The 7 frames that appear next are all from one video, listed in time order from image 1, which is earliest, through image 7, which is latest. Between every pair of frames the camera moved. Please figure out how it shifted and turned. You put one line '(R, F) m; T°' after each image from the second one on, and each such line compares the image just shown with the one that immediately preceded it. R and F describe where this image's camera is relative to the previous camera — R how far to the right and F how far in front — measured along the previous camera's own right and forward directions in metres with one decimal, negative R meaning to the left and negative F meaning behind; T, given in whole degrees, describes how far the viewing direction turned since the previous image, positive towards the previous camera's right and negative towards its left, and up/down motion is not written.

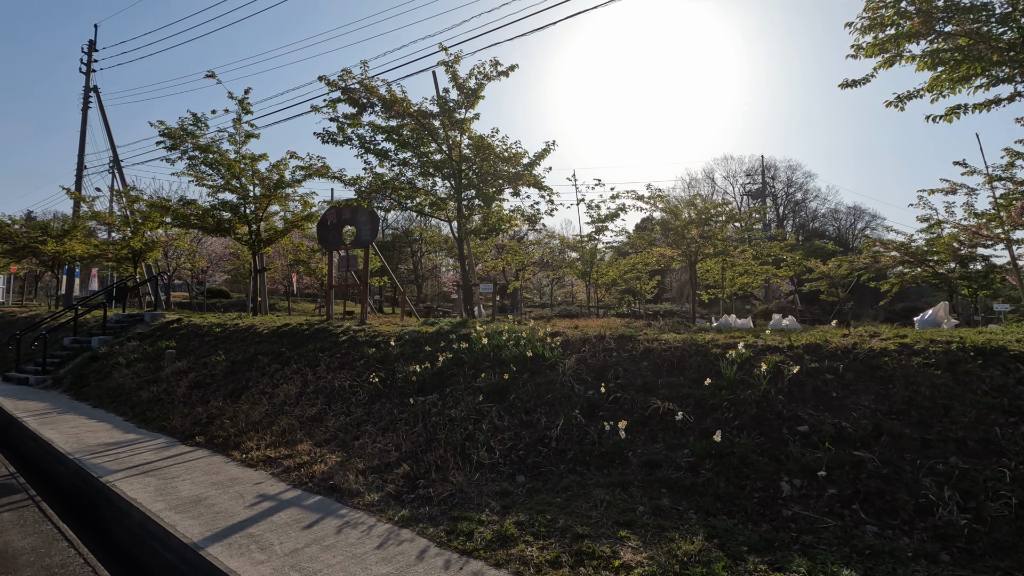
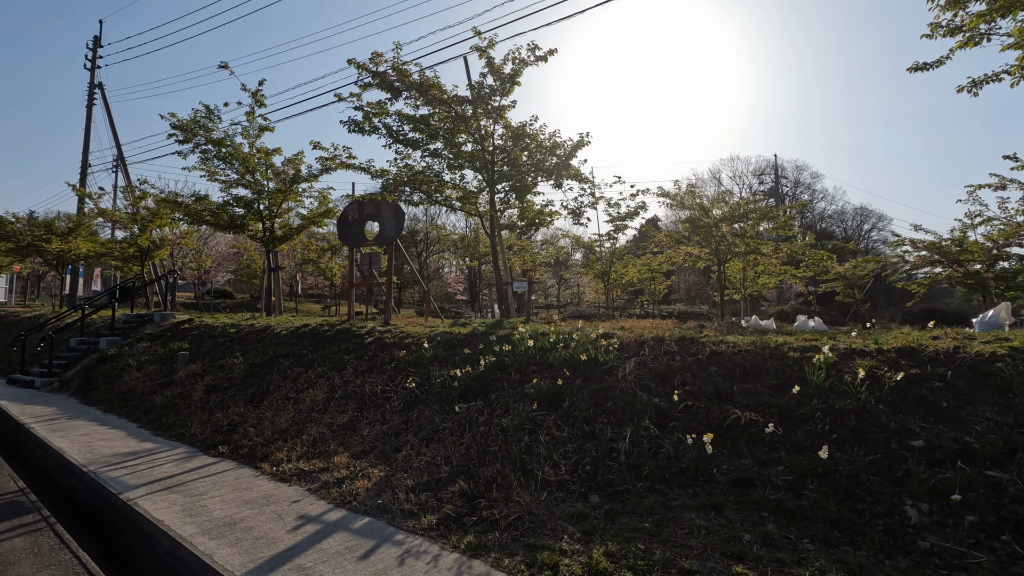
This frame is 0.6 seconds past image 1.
(-0.6, +0.5) m; 0°
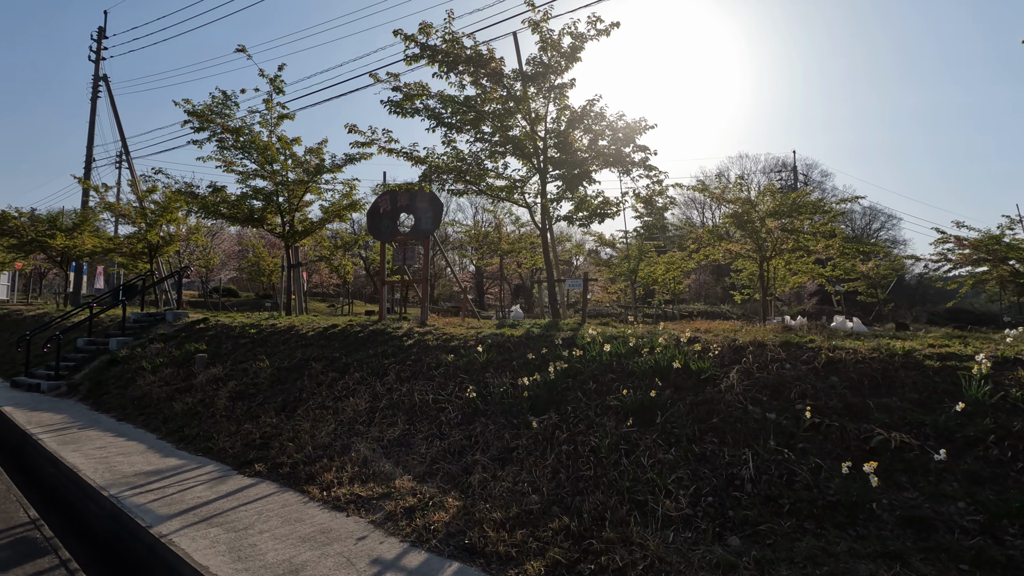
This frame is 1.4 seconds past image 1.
(-0.8, +0.8) m; 0°
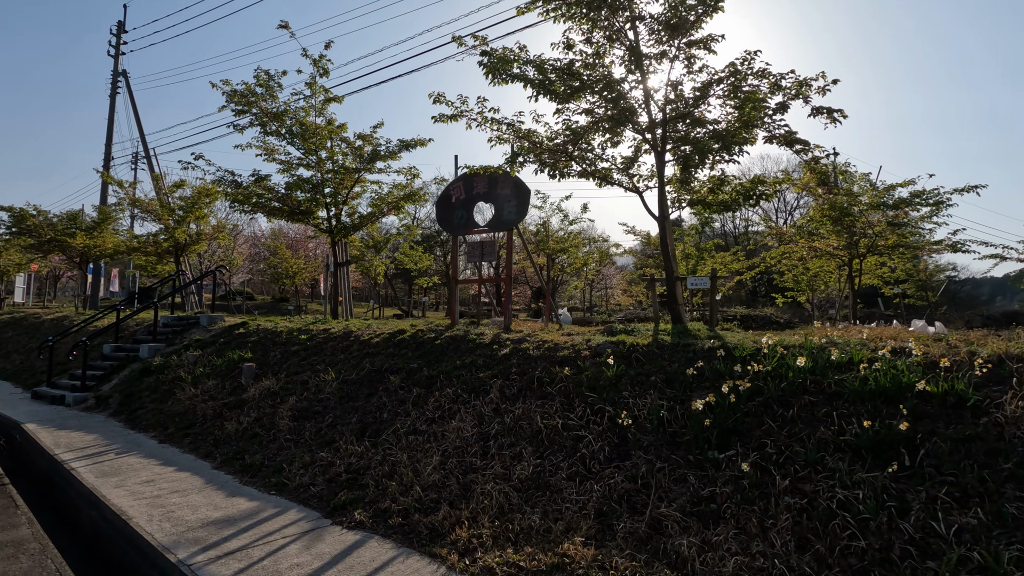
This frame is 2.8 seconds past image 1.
(-1.4, +1.3) m; -1°
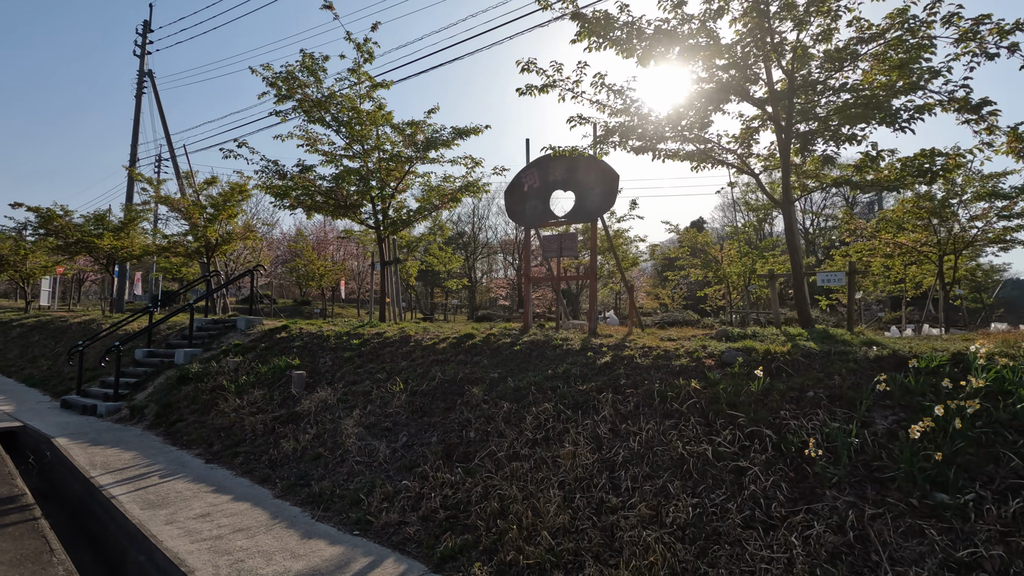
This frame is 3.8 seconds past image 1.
(-1.0, +1.0) m; -1°
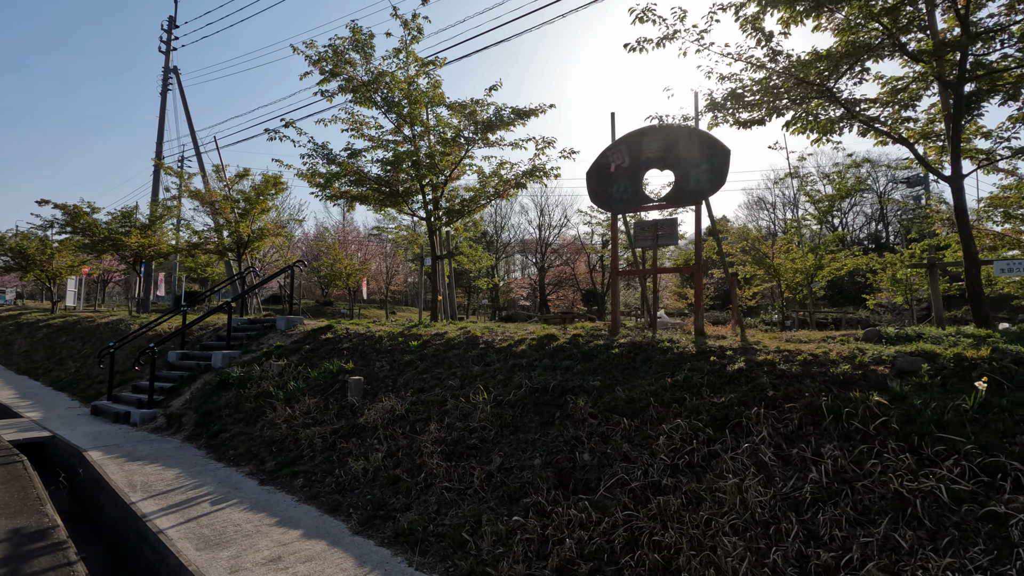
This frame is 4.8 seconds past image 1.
(-0.9, +0.9) m; -2°
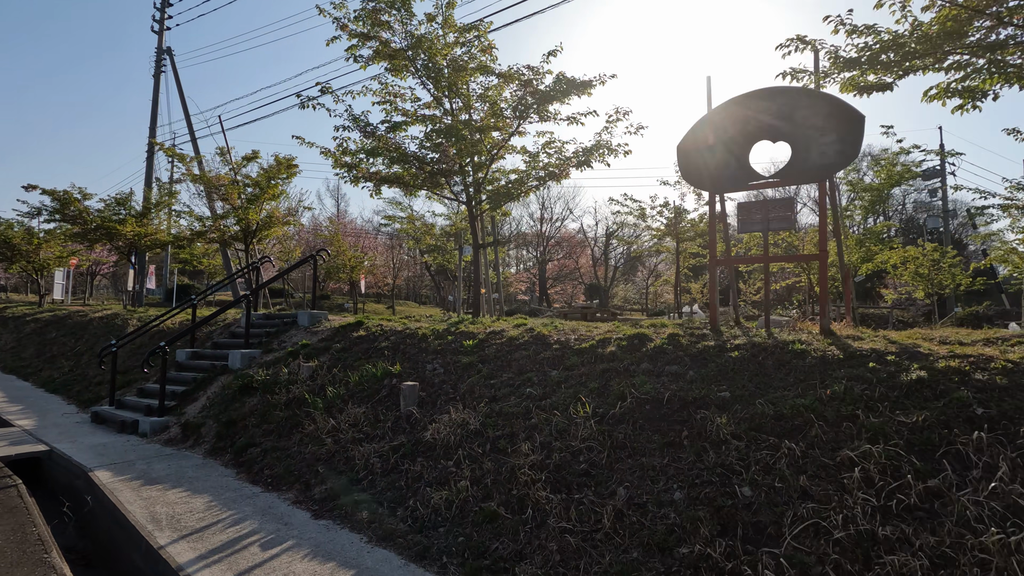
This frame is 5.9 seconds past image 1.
(-1.0, +1.0) m; +1°
